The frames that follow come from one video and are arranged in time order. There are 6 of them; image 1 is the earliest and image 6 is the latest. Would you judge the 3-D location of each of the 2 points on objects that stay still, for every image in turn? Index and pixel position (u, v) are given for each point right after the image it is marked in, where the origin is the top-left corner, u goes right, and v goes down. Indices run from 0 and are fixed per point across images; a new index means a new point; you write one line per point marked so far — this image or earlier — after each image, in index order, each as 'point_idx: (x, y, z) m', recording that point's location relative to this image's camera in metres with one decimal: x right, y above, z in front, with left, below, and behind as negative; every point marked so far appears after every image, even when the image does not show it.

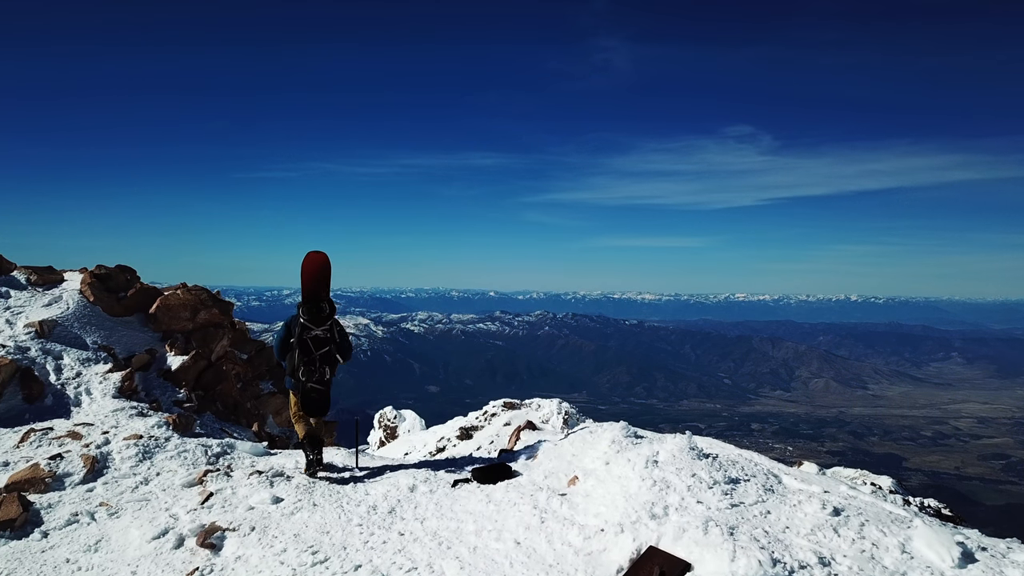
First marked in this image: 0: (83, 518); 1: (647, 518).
0: (-6.4, -3.5, +8.0) m
1: (+1.8, -3.0, +6.9) m
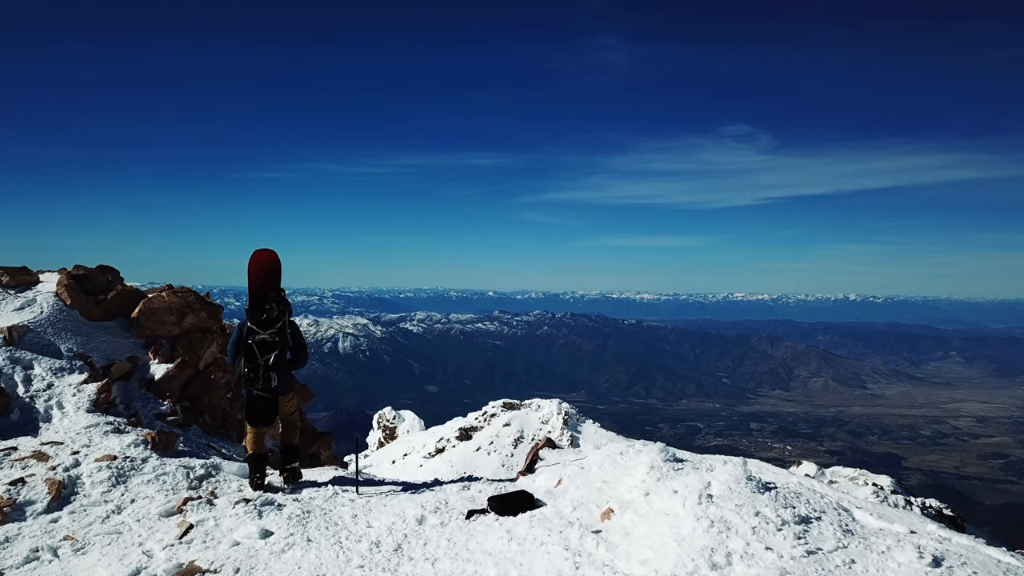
0: (-6.2, -3.5, +7.1) m
1: (+2.1, -3.0, +6.0) m
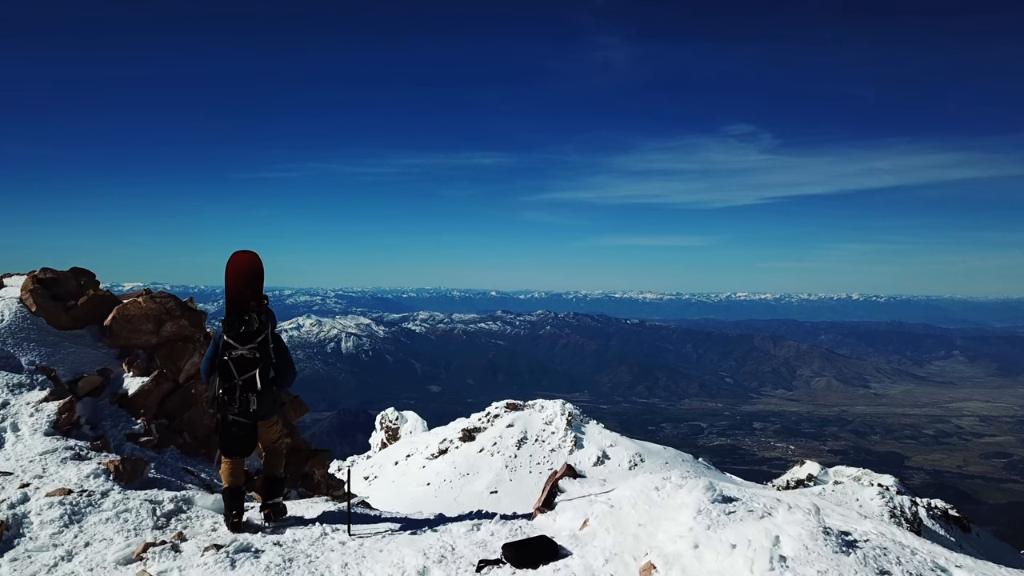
0: (-6.0, -3.9, +8.1) m
1: (+2.3, -3.4, +6.9) m
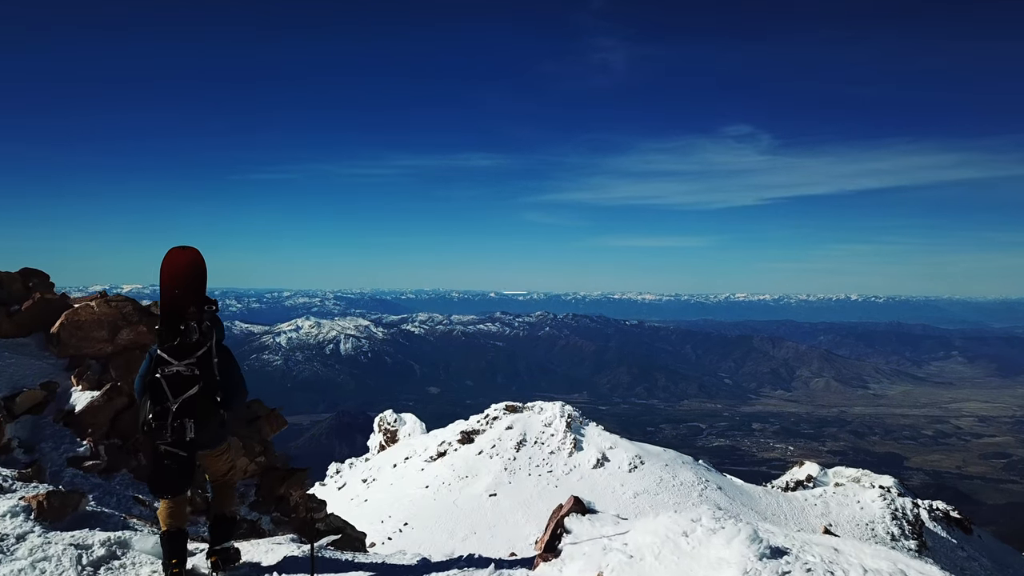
0: (-6.0, -3.9, +7.6) m
1: (+2.2, -3.4, +6.5) m
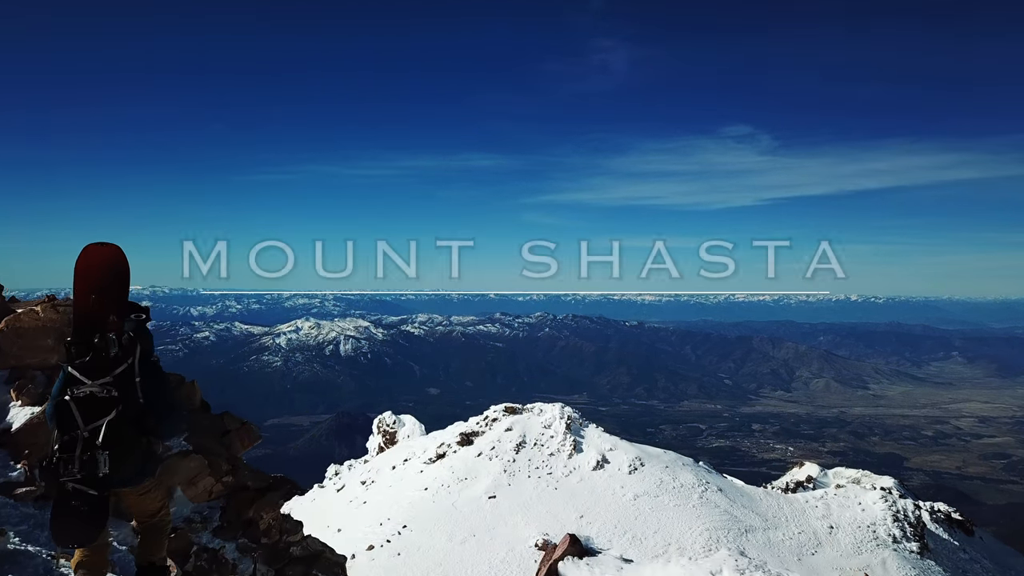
0: (-6.1, -4.0, +7.3) m
1: (+2.2, -3.5, +6.2) m
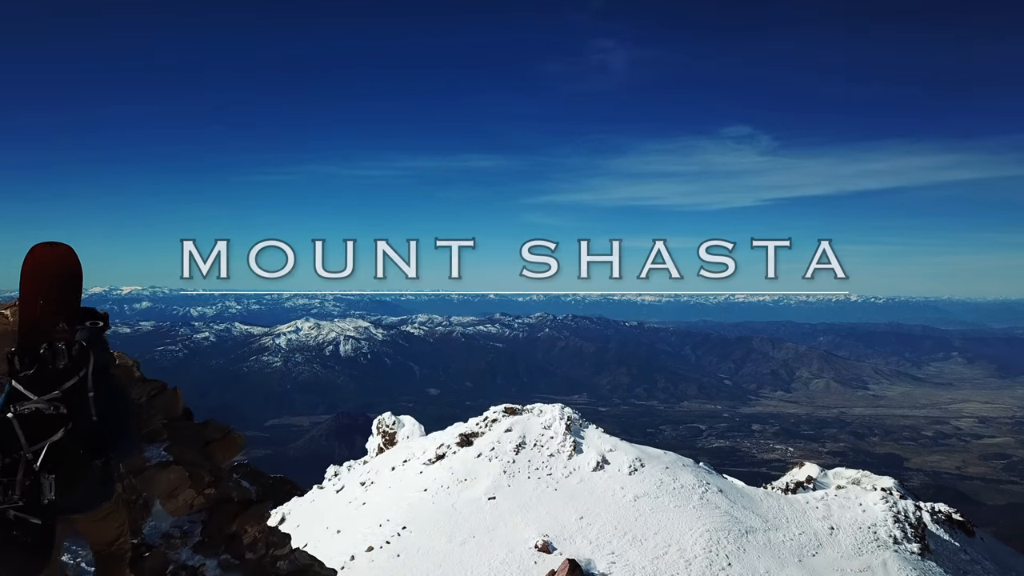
0: (-6.1, -4.0, +7.2) m
1: (+2.2, -3.5, +6.1) m
